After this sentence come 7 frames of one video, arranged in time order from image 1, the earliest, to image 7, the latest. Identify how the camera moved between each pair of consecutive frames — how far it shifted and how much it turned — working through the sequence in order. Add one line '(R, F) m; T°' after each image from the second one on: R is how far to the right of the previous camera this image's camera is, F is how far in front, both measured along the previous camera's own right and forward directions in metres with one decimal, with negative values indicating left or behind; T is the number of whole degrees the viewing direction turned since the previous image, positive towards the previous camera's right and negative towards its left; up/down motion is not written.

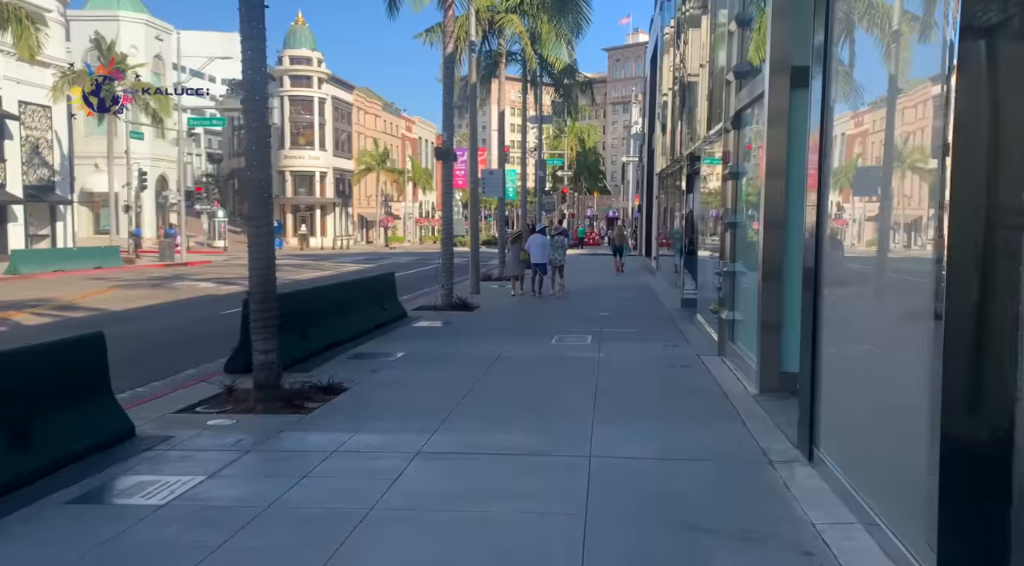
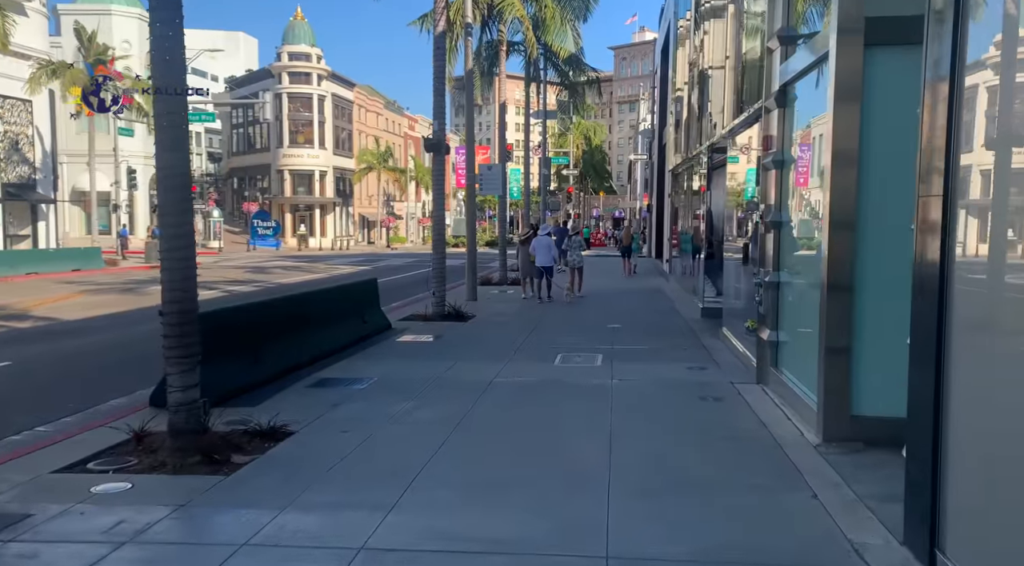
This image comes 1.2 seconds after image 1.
(+0.1, +1.8) m; 0°
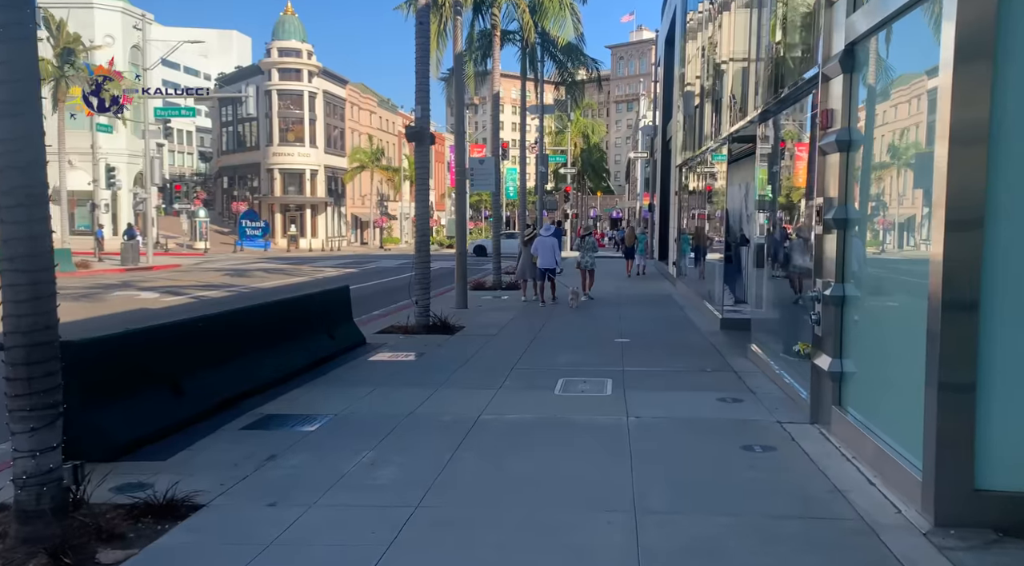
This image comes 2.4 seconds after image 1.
(+0.1, +1.8) m; 0°
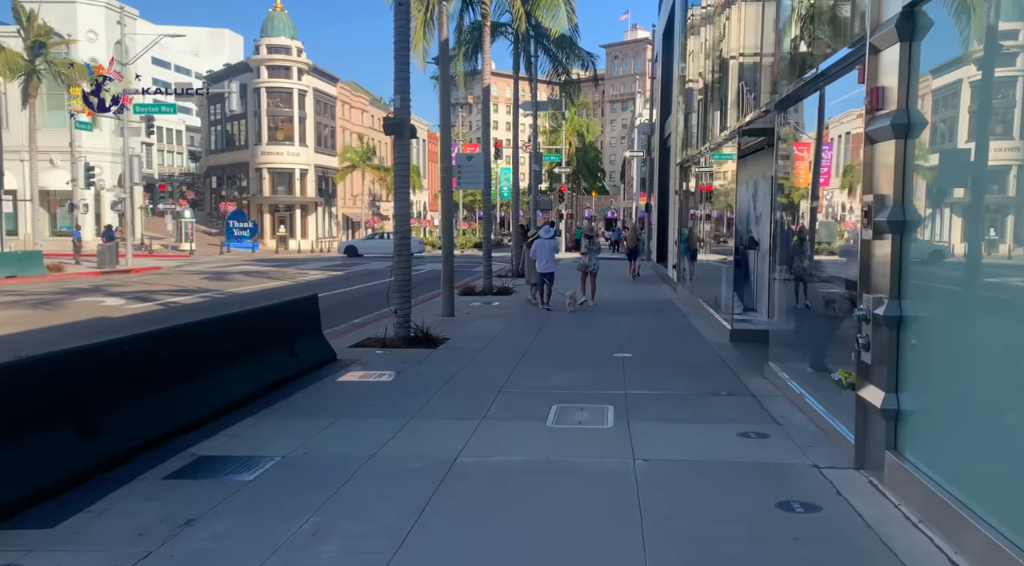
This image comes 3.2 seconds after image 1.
(+0.1, +1.2) m; 0°
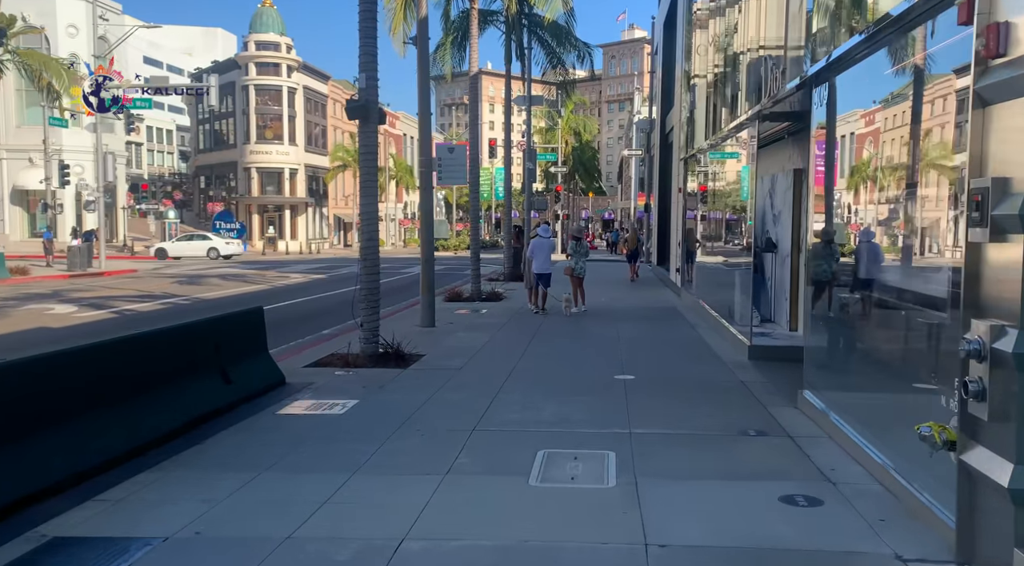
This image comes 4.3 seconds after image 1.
(+0.2, +1.6) m; 0°
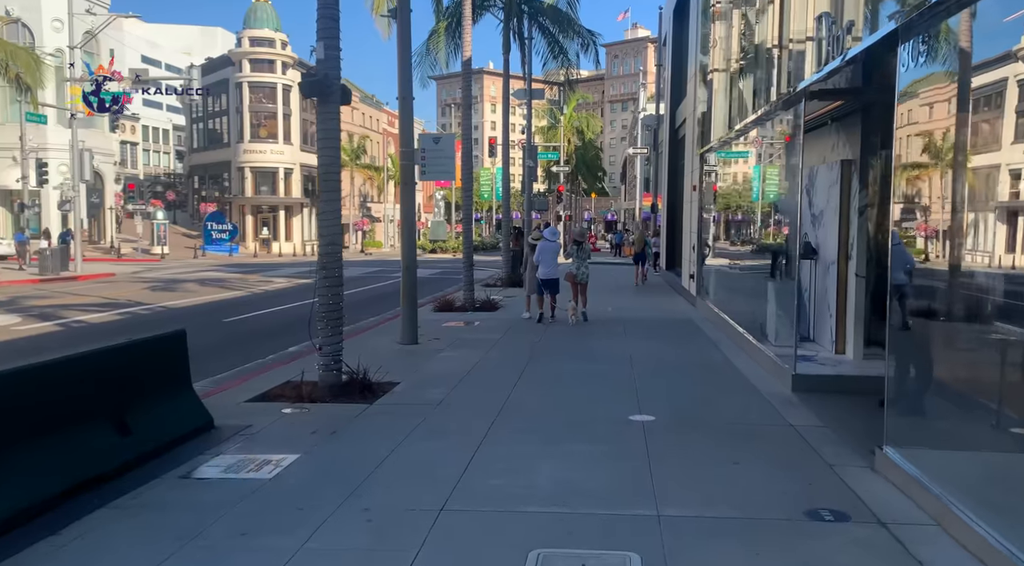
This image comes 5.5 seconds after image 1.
(+0.1, +1.8) m; 0°
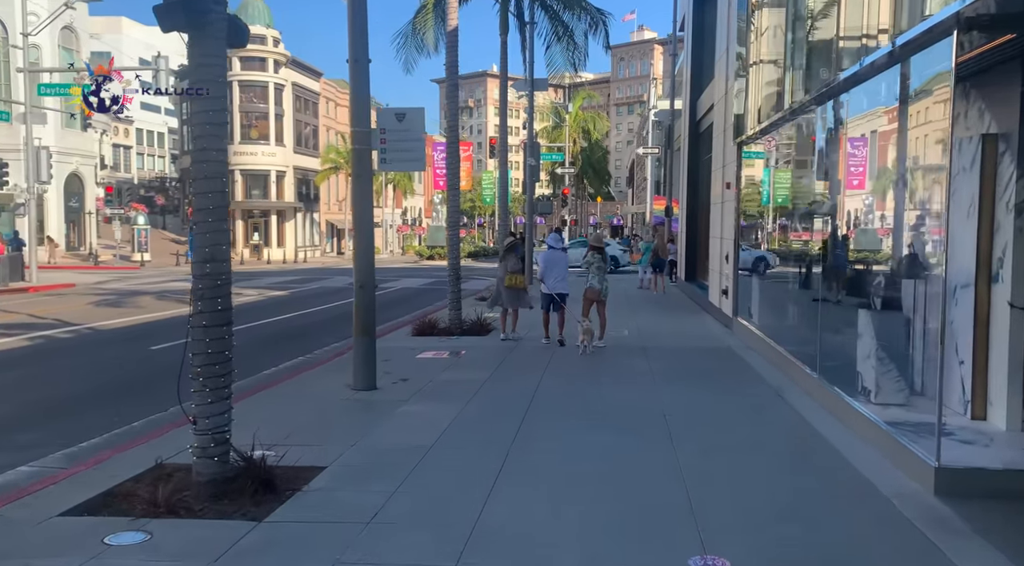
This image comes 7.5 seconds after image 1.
(+0.2, +3.0) m; 0°
